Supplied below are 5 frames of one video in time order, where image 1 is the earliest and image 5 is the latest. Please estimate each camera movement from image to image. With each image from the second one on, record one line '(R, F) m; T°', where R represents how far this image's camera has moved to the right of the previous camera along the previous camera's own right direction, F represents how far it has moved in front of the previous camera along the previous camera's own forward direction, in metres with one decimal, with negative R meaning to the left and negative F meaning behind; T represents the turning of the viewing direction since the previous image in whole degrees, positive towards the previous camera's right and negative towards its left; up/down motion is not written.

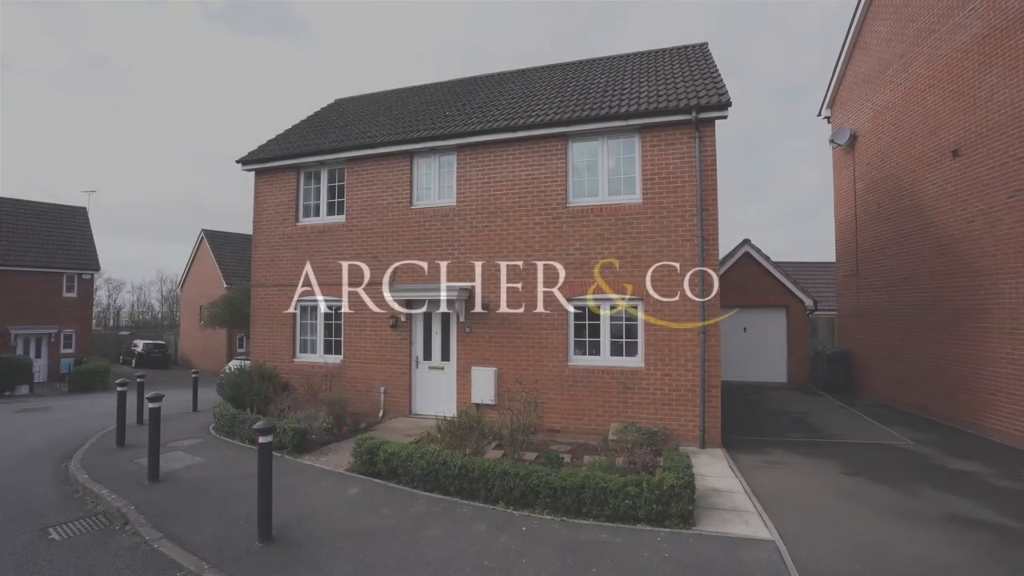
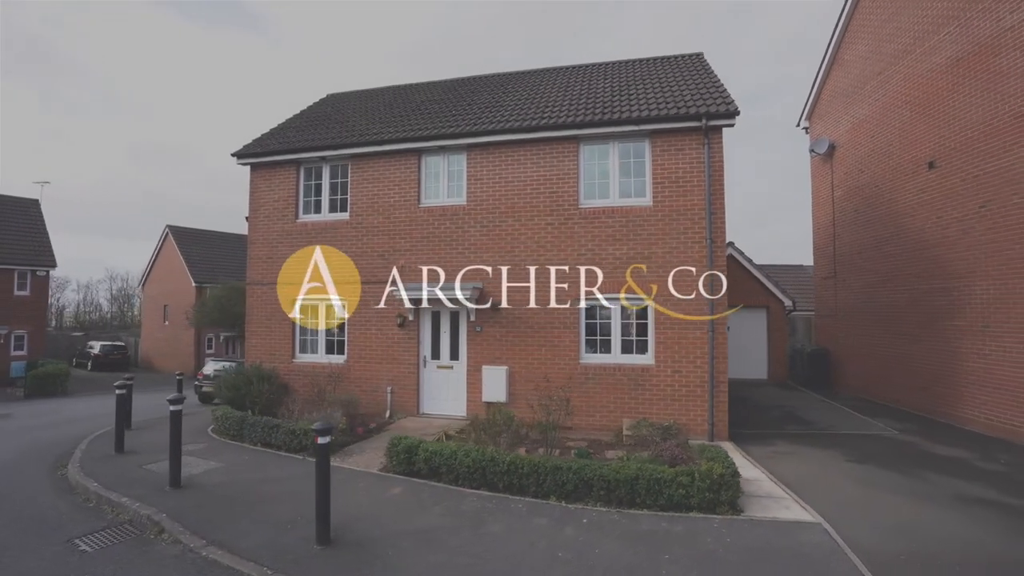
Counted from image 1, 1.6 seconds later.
(-1.0, -0.1) m; +5°
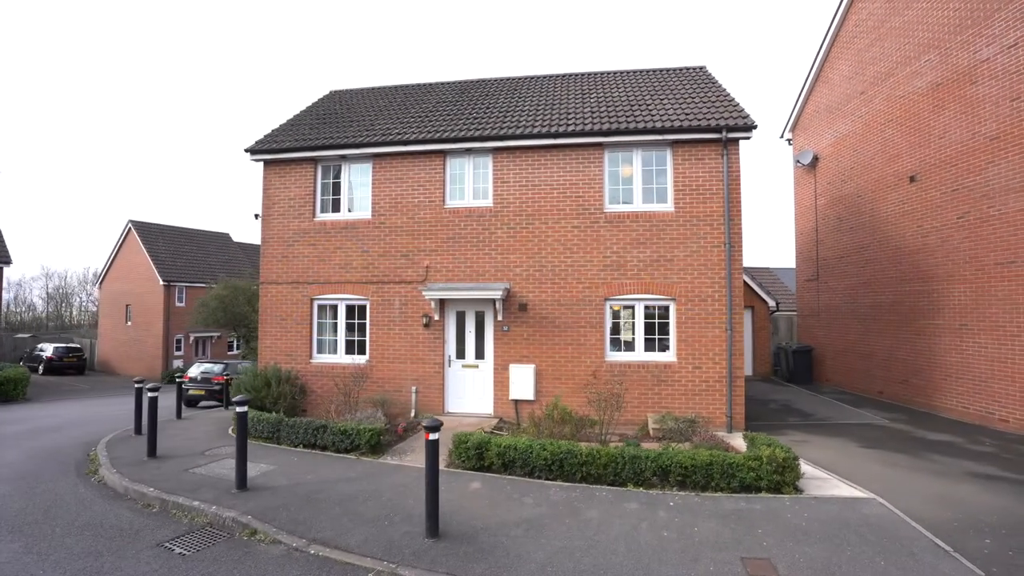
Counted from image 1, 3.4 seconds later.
(-1.5, -0.2) m; +6°
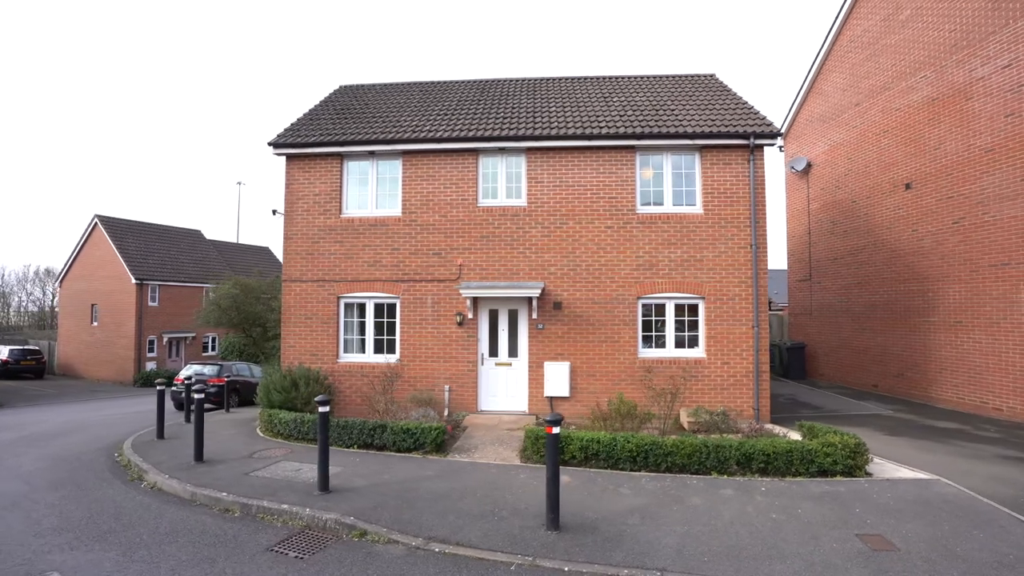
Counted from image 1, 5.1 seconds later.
(-1.6, 0.0) m; +6°
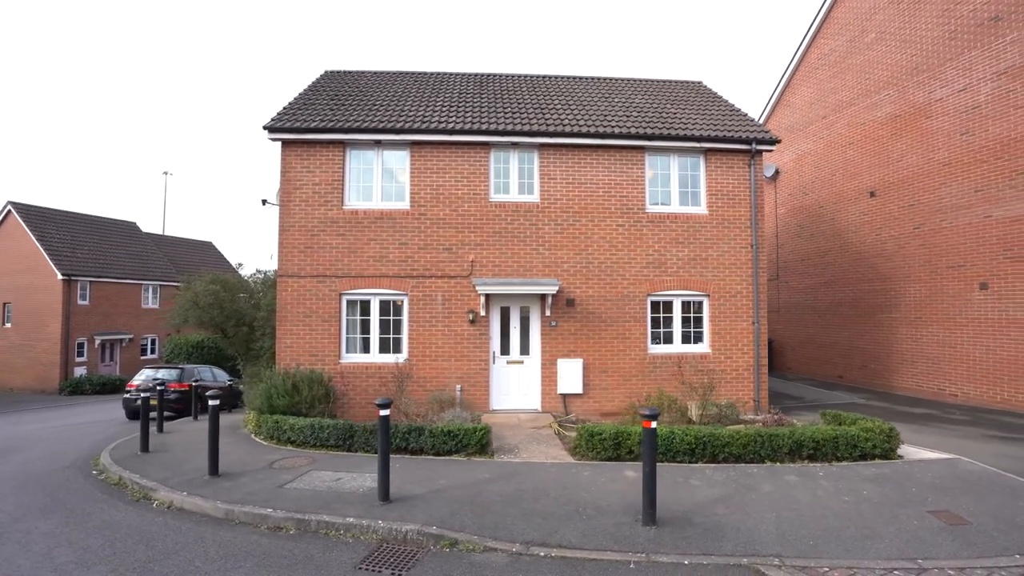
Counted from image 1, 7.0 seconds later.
(-1.6, +0.3) m; +8°
